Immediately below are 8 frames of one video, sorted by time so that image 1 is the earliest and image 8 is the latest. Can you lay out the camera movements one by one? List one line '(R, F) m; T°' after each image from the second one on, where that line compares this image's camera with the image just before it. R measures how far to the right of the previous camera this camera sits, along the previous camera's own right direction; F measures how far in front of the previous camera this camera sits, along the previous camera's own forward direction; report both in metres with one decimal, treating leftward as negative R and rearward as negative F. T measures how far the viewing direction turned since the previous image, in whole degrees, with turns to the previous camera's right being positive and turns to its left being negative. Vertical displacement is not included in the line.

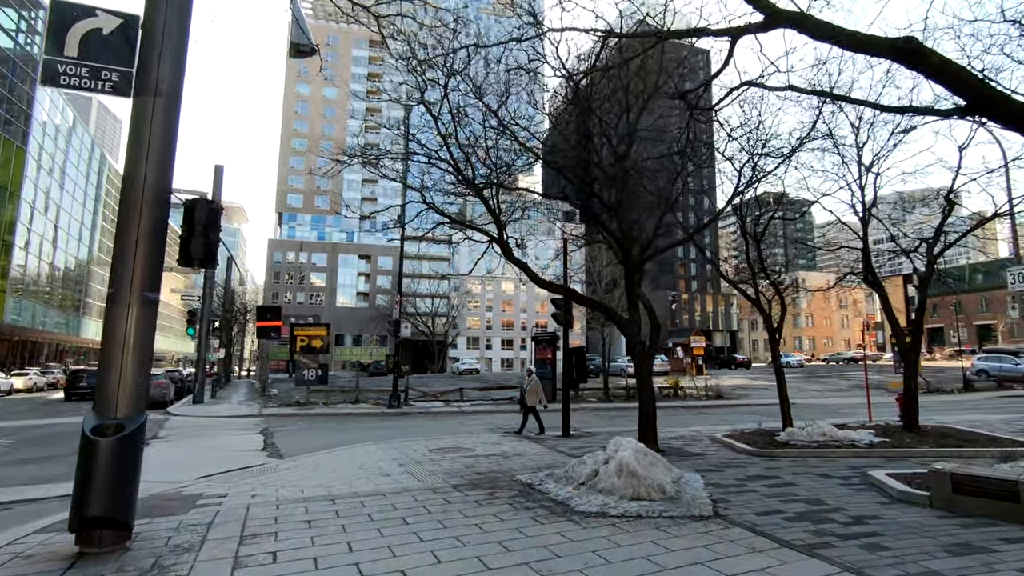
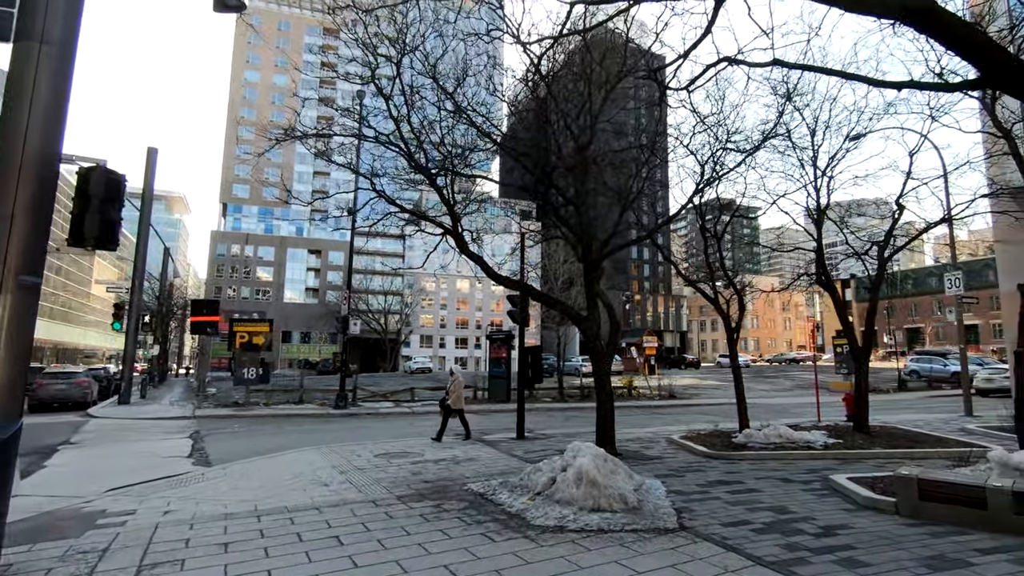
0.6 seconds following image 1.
(0.0, +0.6) m; +5°
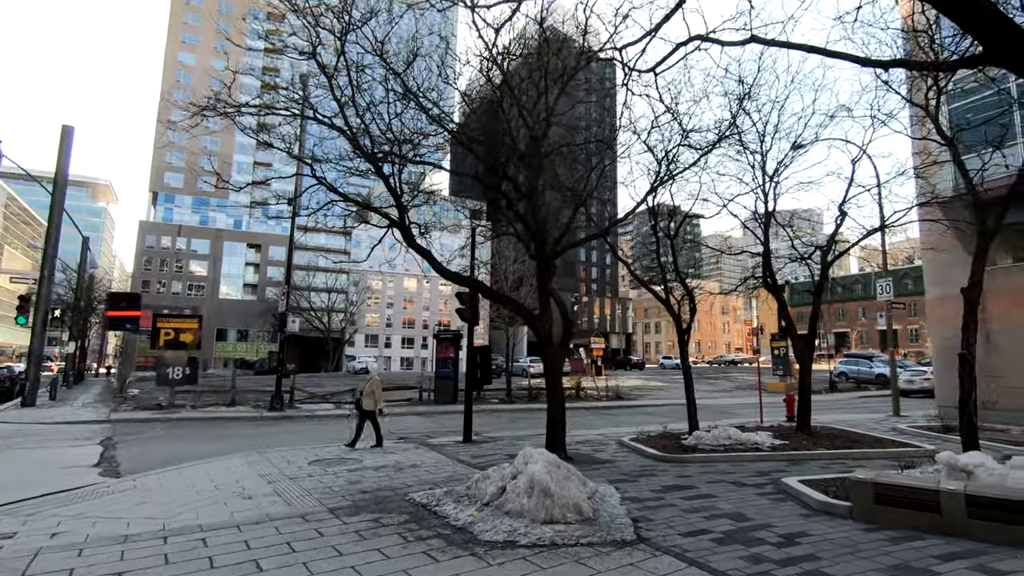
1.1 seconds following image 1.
(0.0, +0.5) m; +5°
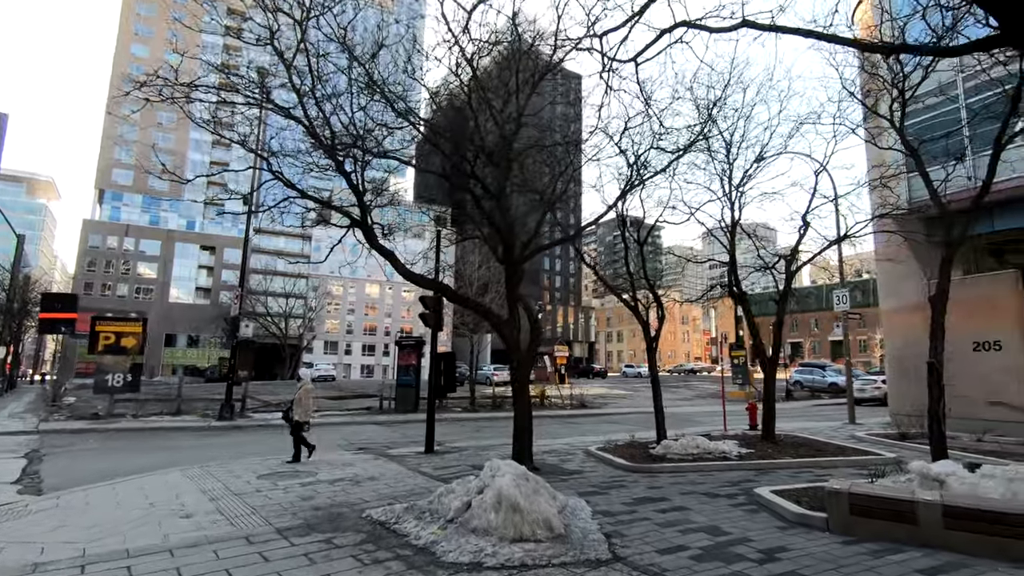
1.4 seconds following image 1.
(-0.1, +0.3) m; +4°
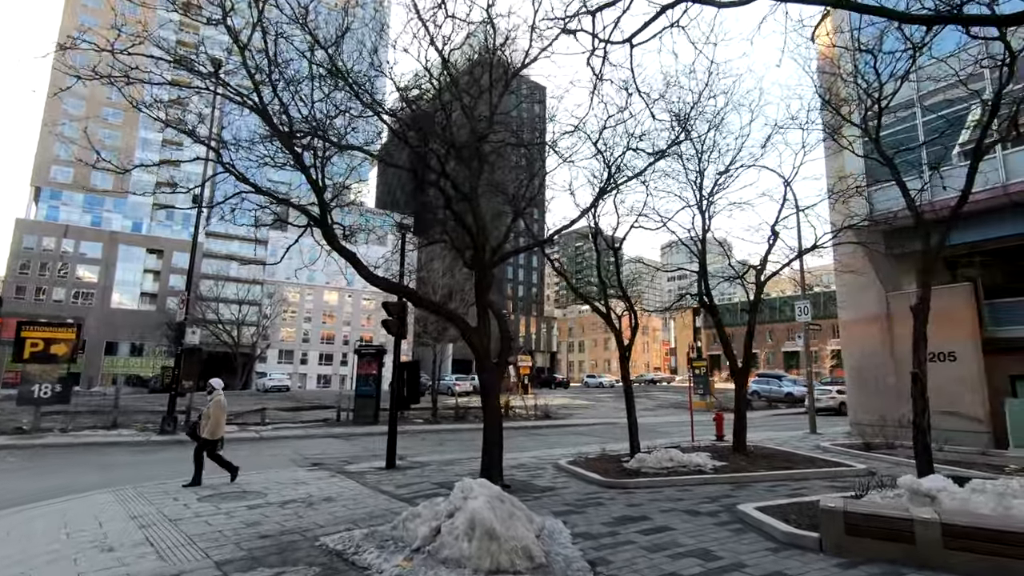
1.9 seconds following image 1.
(-0.1, +0.5) m; +4°
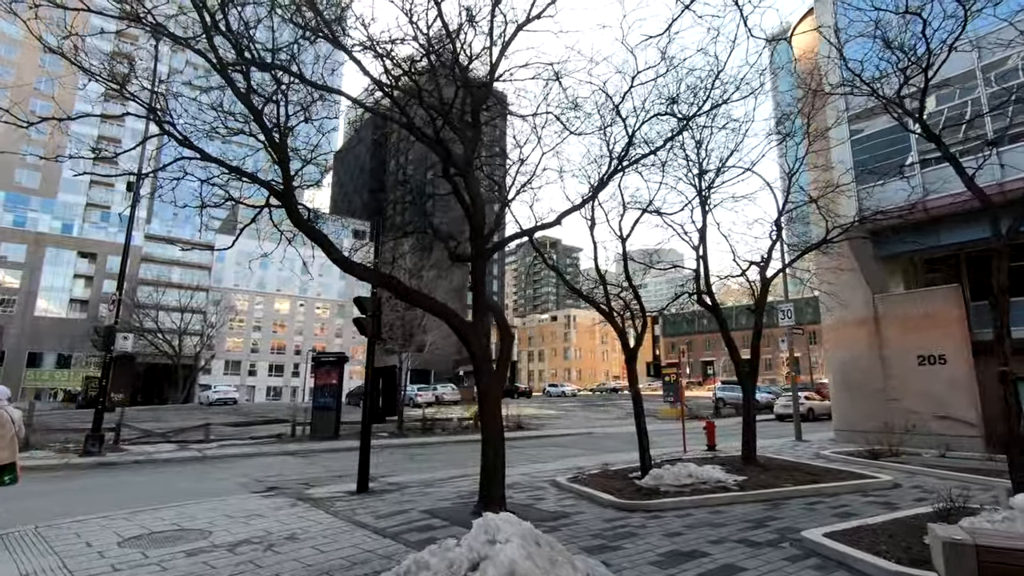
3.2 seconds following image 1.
(-0.6, +1.3) m; +5°
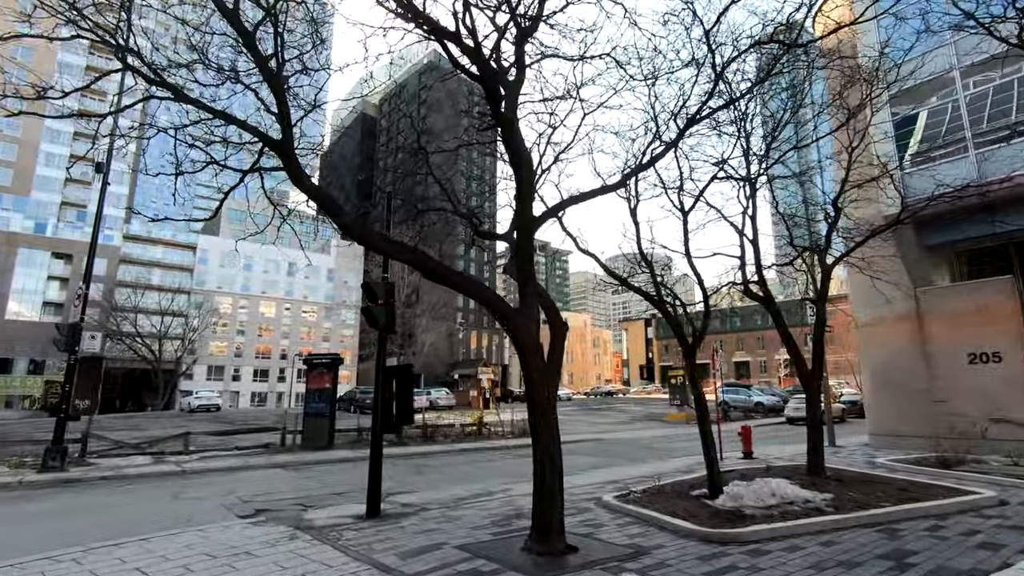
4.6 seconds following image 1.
(-0.8, +1.5) m; +1°
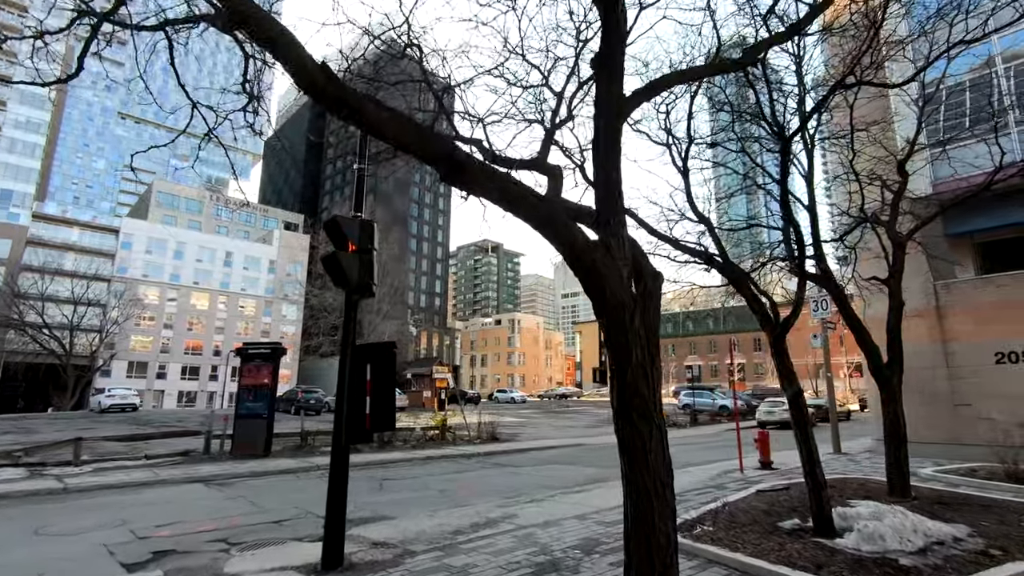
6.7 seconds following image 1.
(-0.8, +2.4) m; +5°
